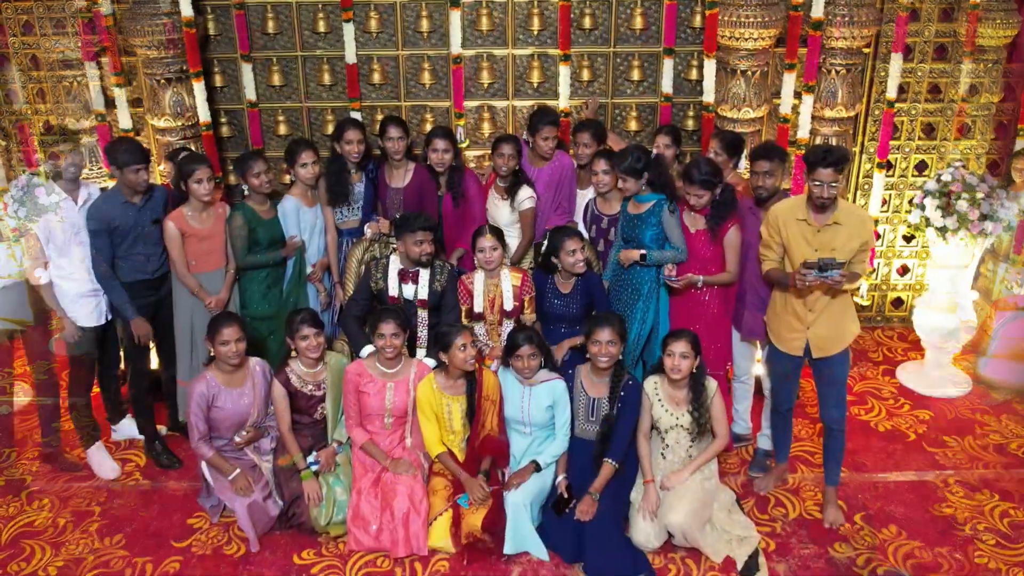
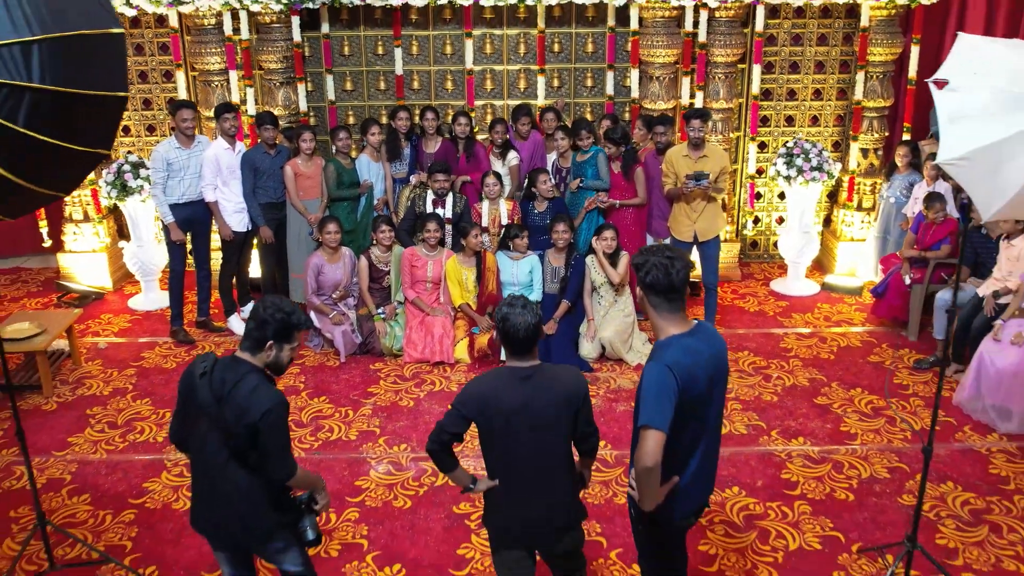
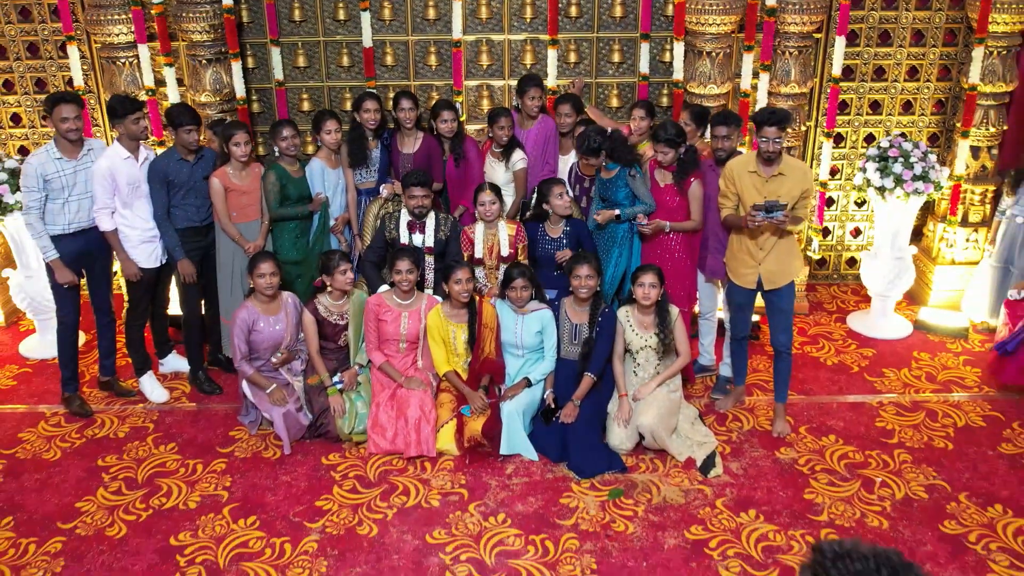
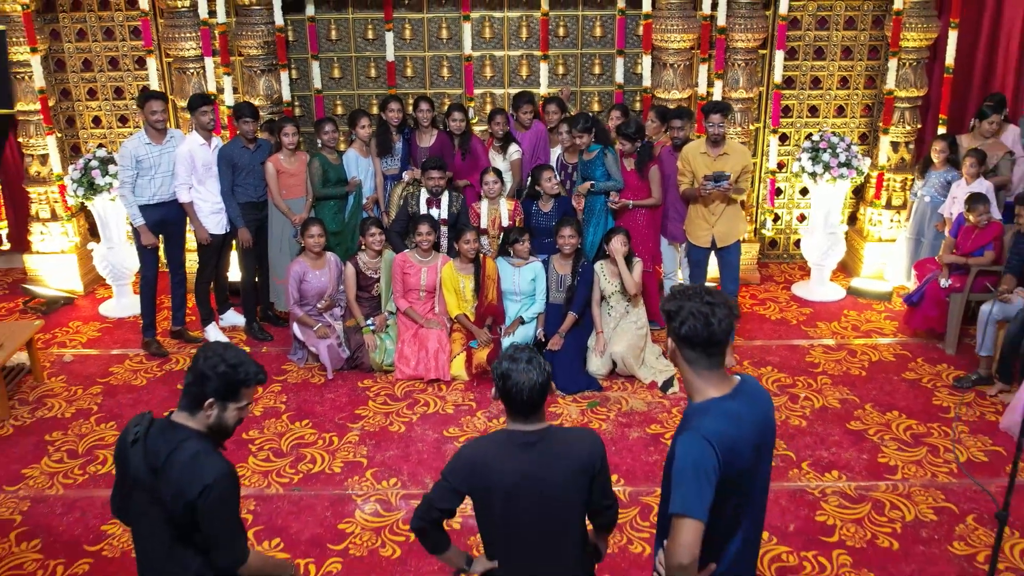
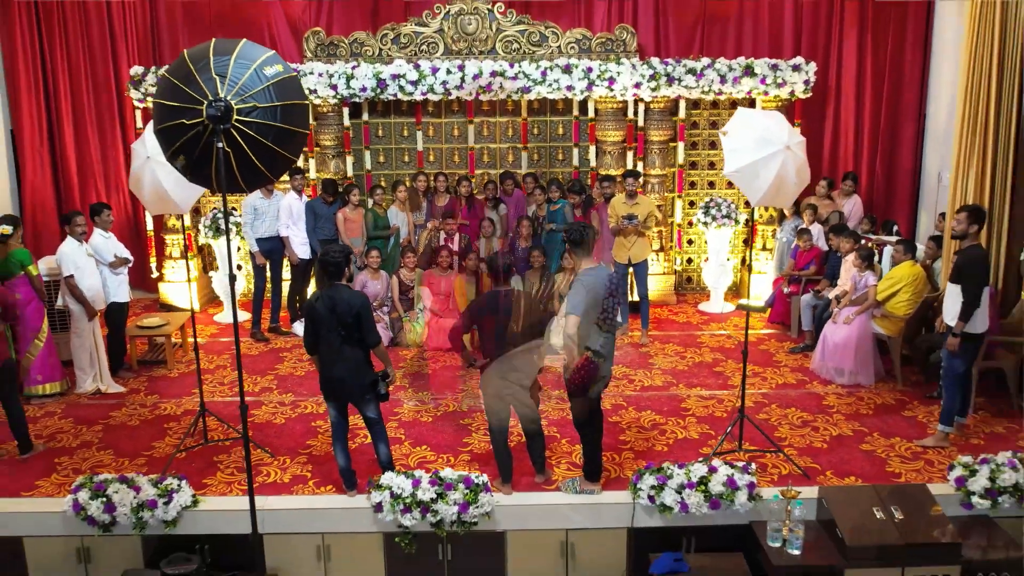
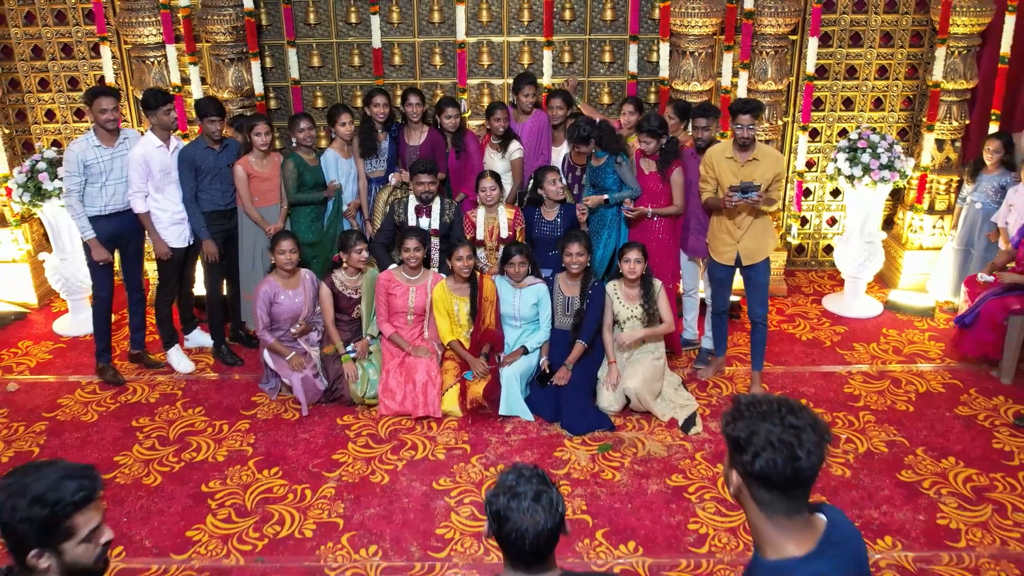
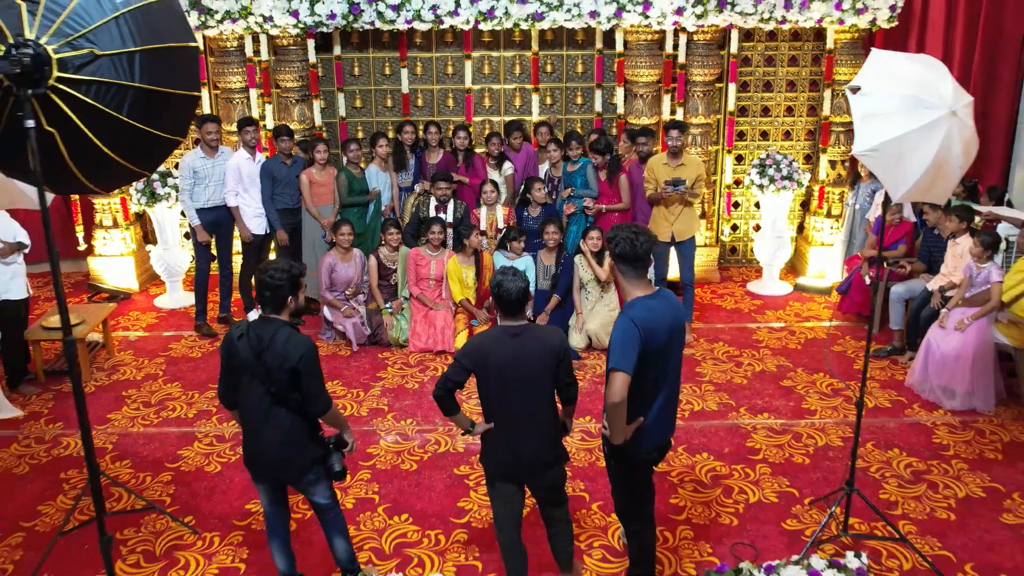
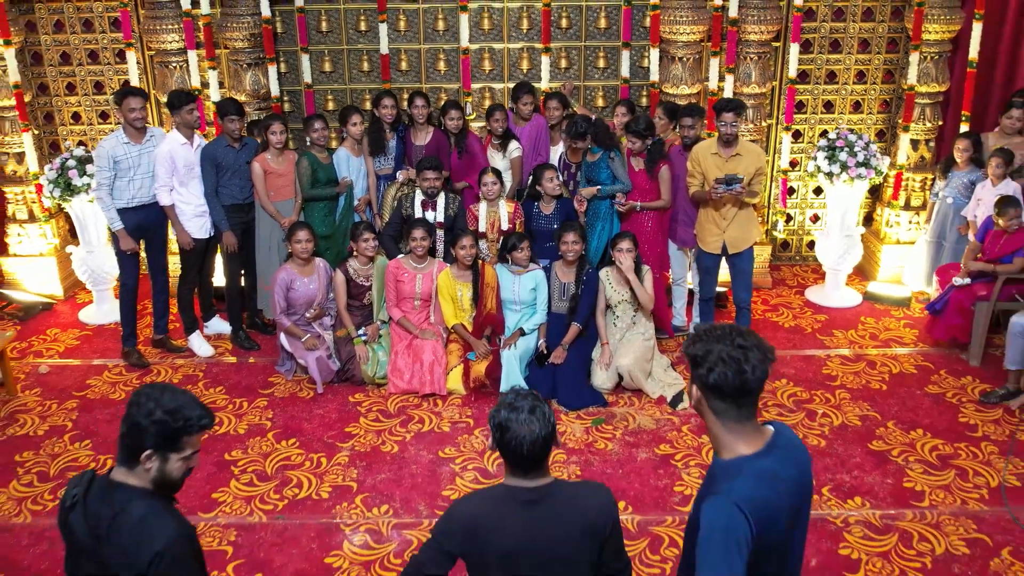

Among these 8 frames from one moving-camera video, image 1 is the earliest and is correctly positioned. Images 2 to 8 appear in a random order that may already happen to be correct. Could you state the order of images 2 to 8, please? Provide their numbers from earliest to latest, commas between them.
3, 6, 8, 4, 2, 7, 5
